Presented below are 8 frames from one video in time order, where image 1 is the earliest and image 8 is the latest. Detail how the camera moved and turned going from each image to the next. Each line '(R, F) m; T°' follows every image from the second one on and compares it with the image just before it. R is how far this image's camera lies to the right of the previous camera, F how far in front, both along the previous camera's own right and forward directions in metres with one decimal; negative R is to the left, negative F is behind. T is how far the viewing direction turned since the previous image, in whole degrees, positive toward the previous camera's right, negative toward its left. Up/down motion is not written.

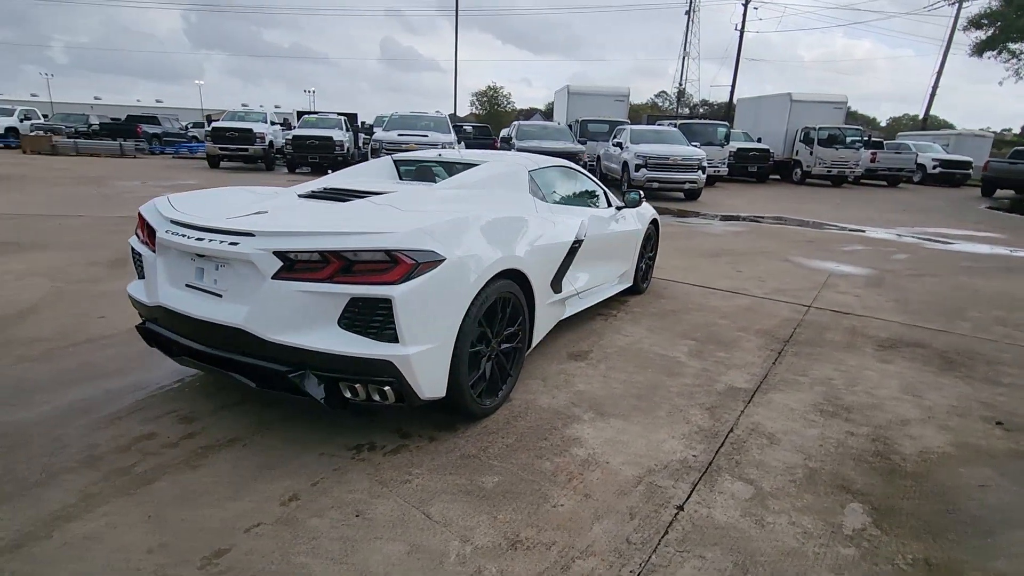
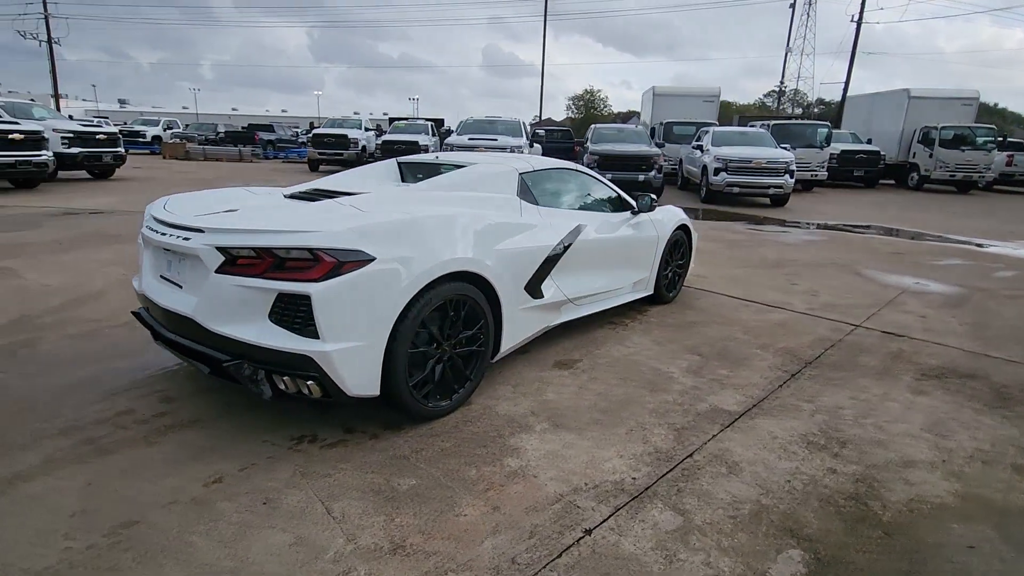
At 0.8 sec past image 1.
(+0.8, +0.1) m; -10°
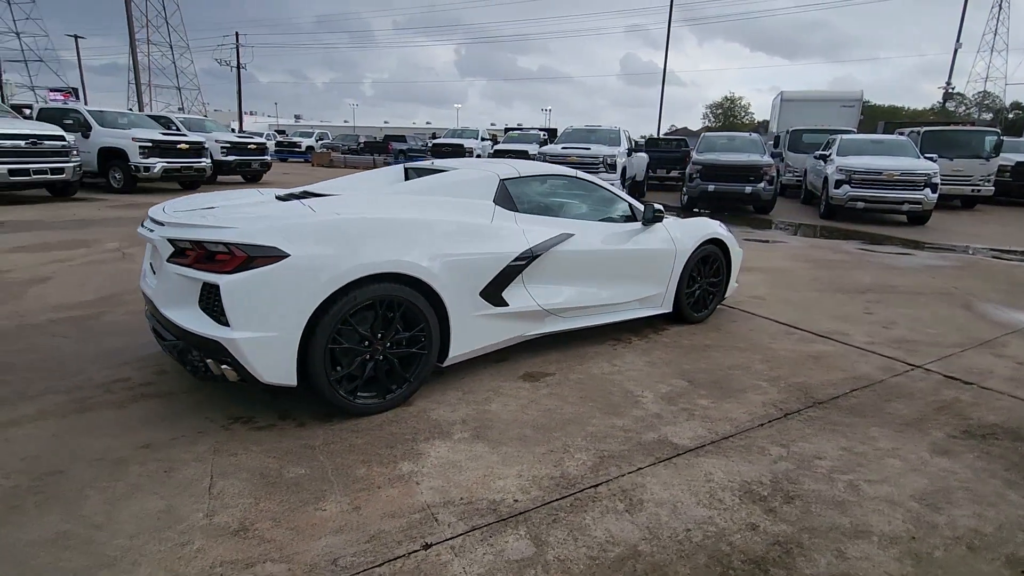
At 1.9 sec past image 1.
(+1.2, +0.2) m; -13°
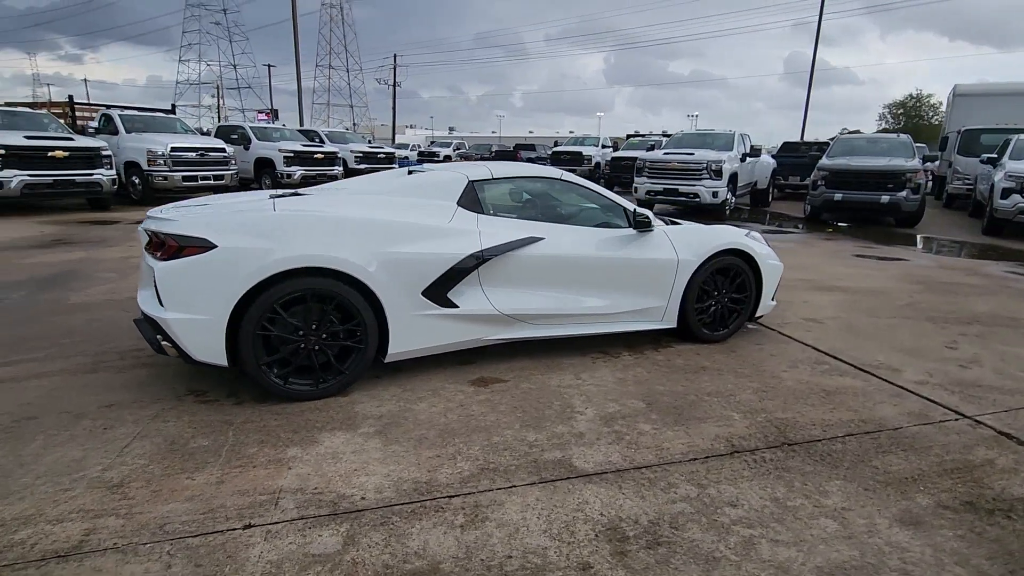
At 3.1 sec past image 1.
(+1.3, +0.3) m; -15°
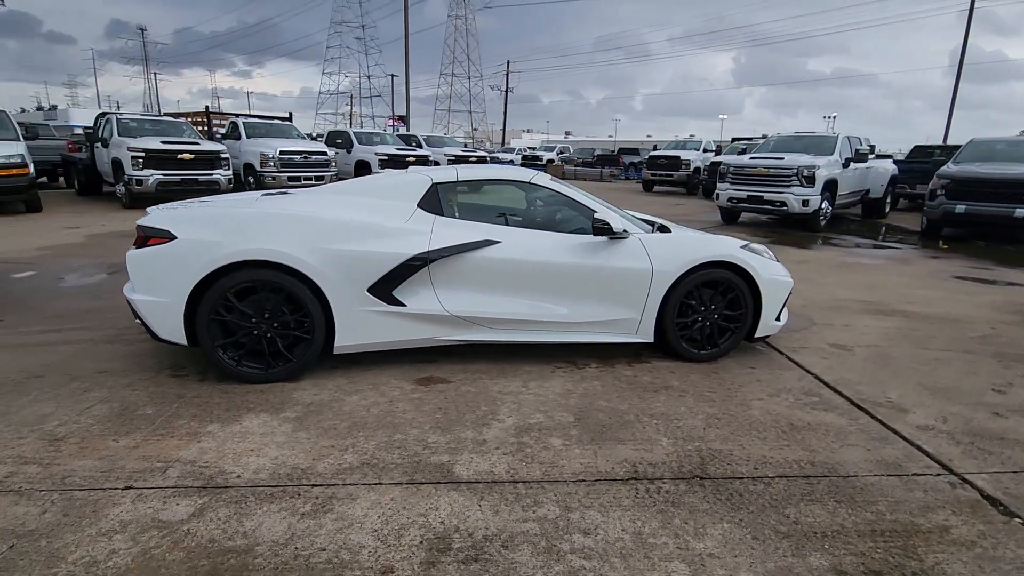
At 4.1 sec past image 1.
(+1.2, +0.2) m; -12°
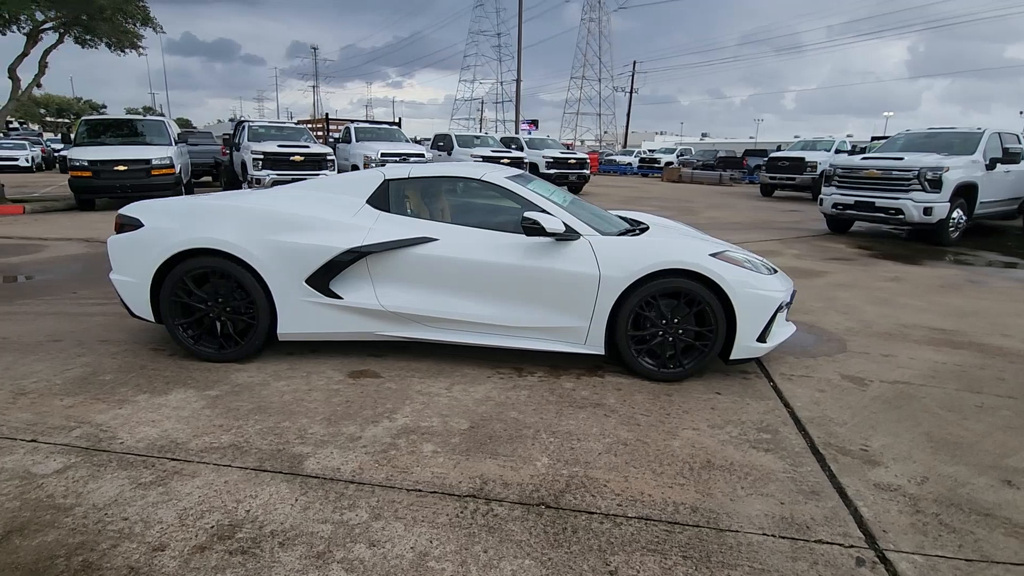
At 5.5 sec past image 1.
(+1.4, +0.3) m; -13°
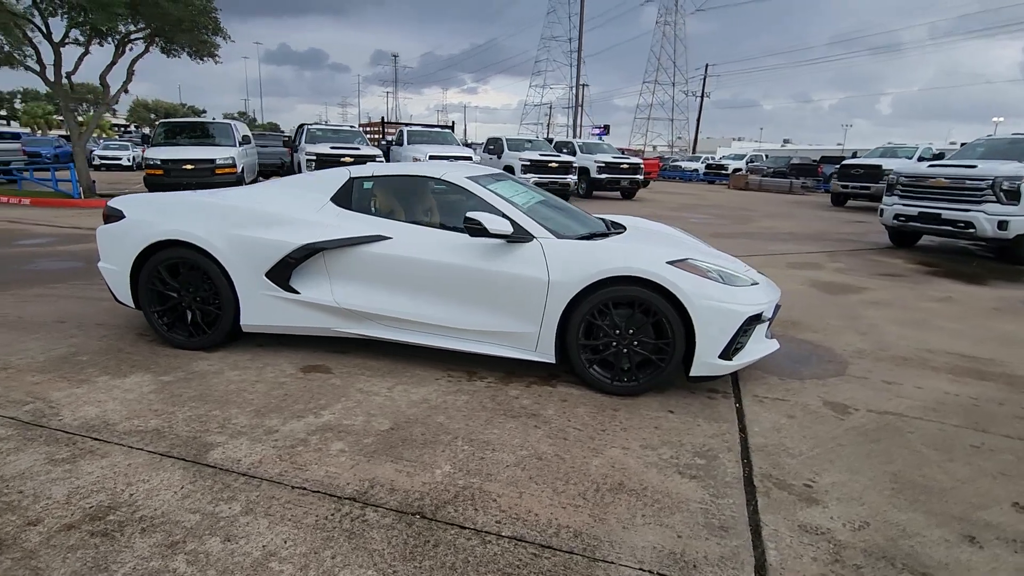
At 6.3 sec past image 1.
(+0.8, +0.2) m; -7°
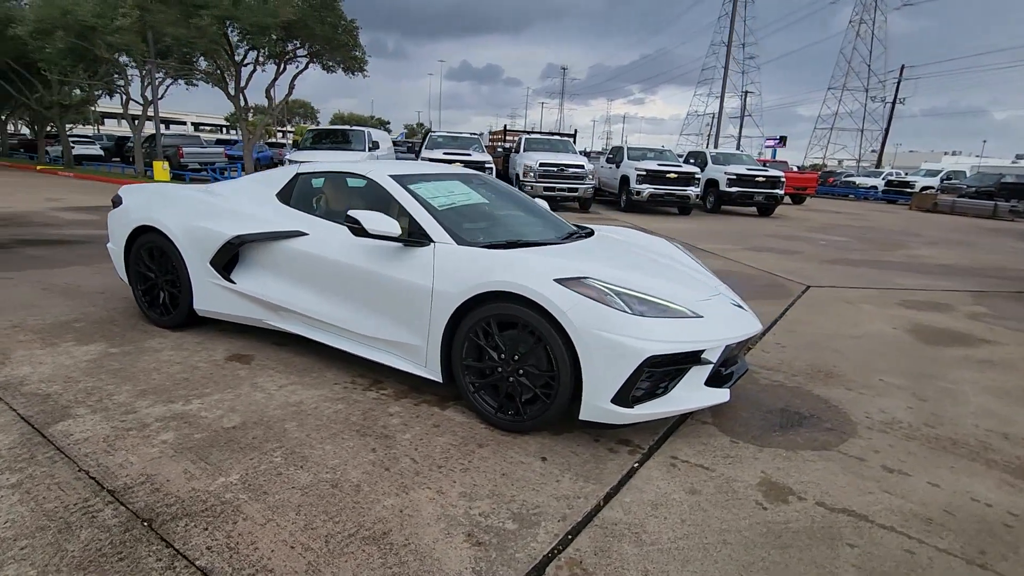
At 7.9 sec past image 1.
(+1.7, +0.6) m; -16°
